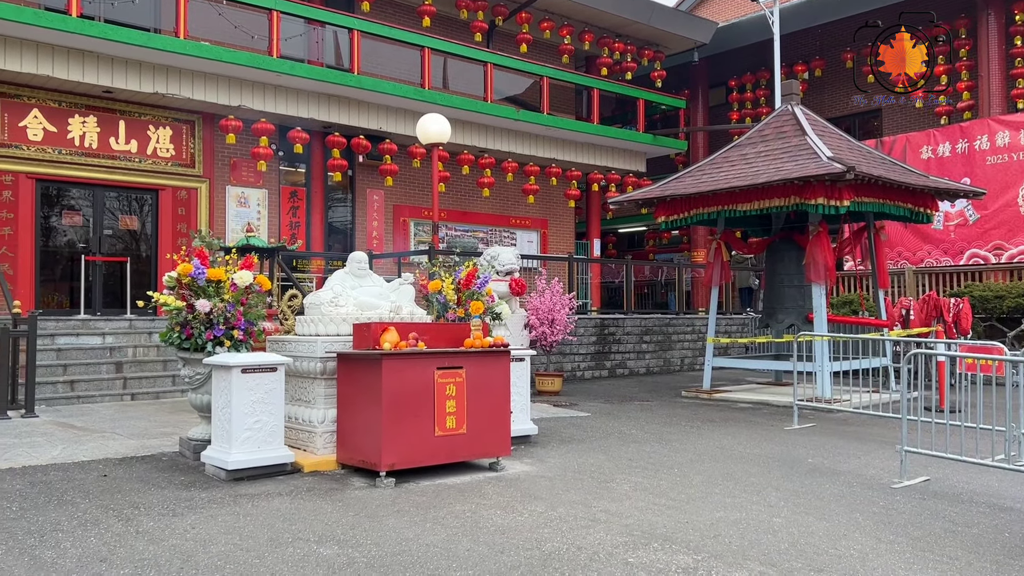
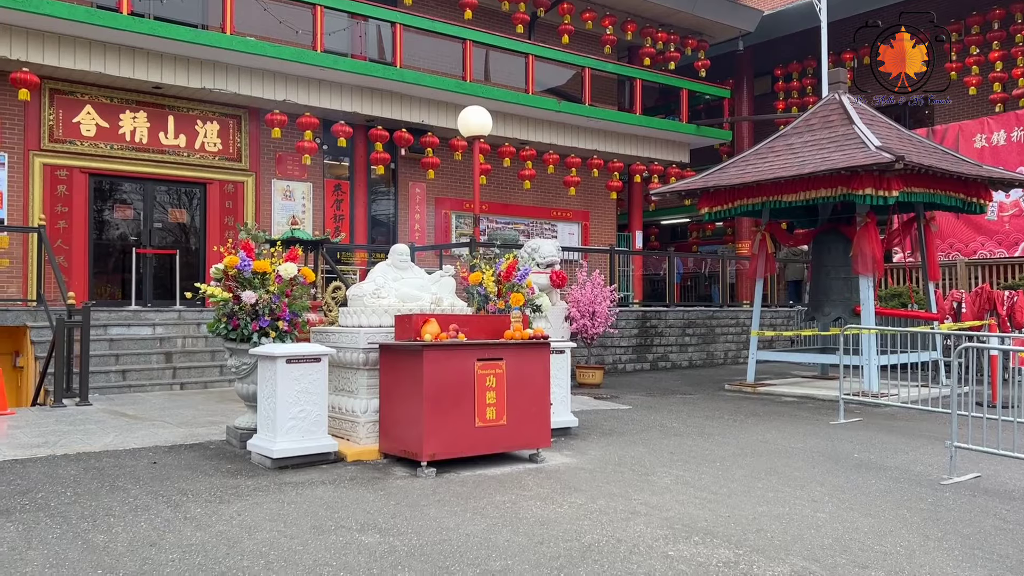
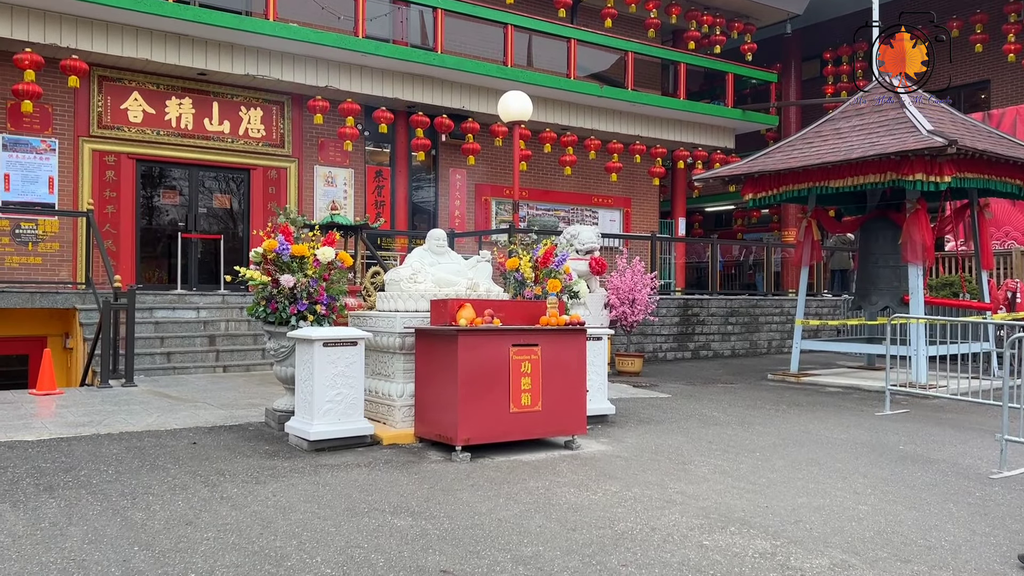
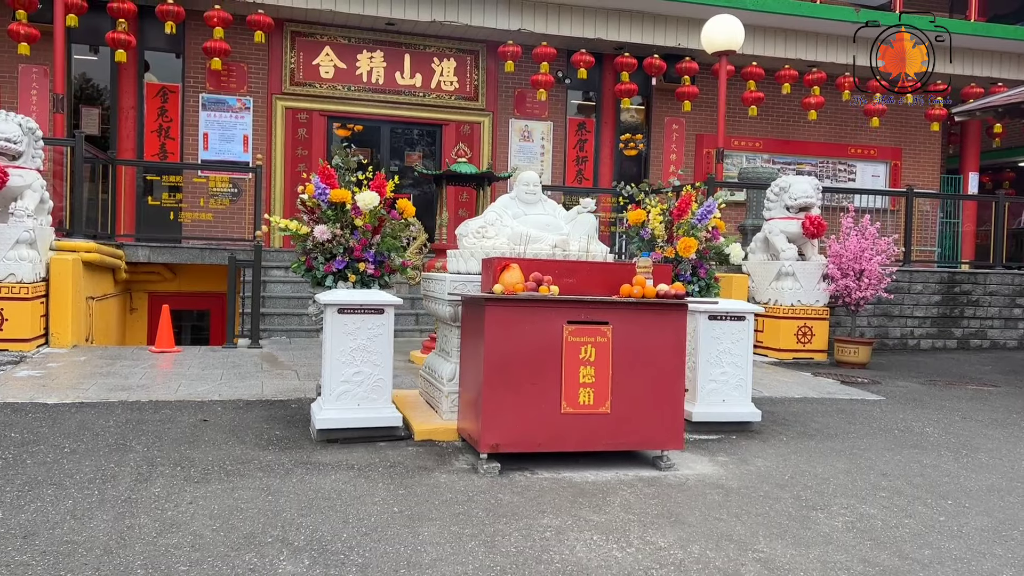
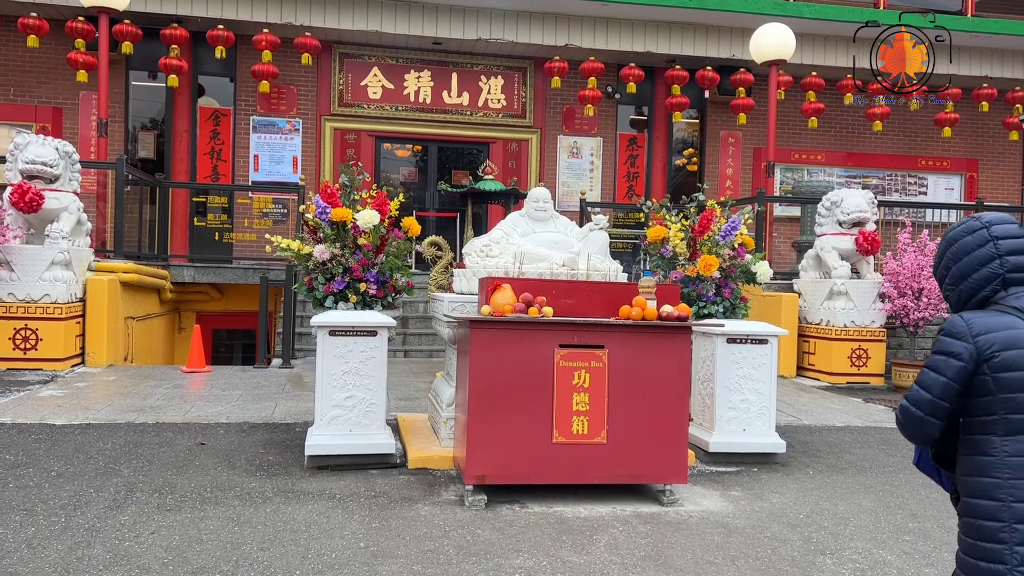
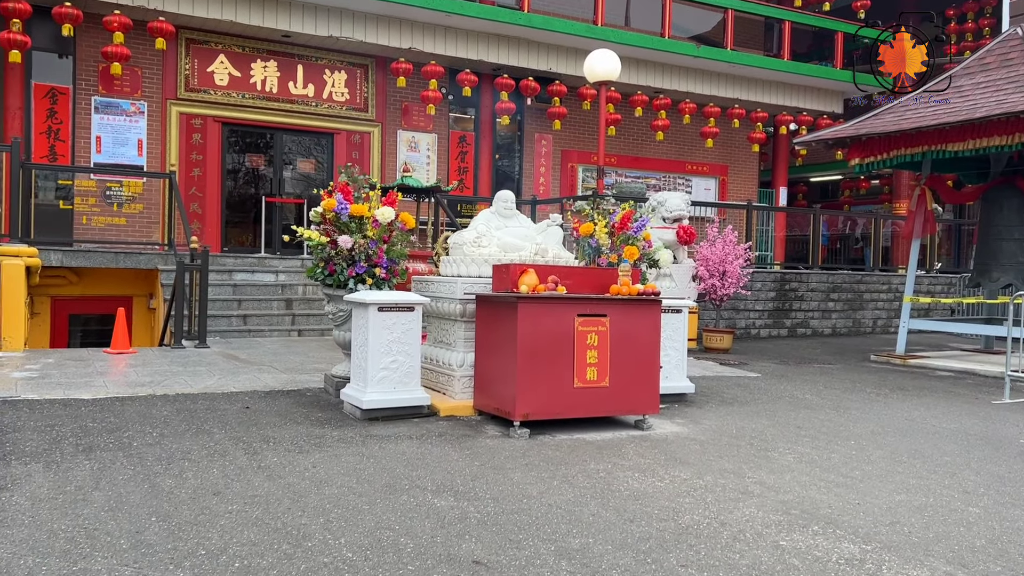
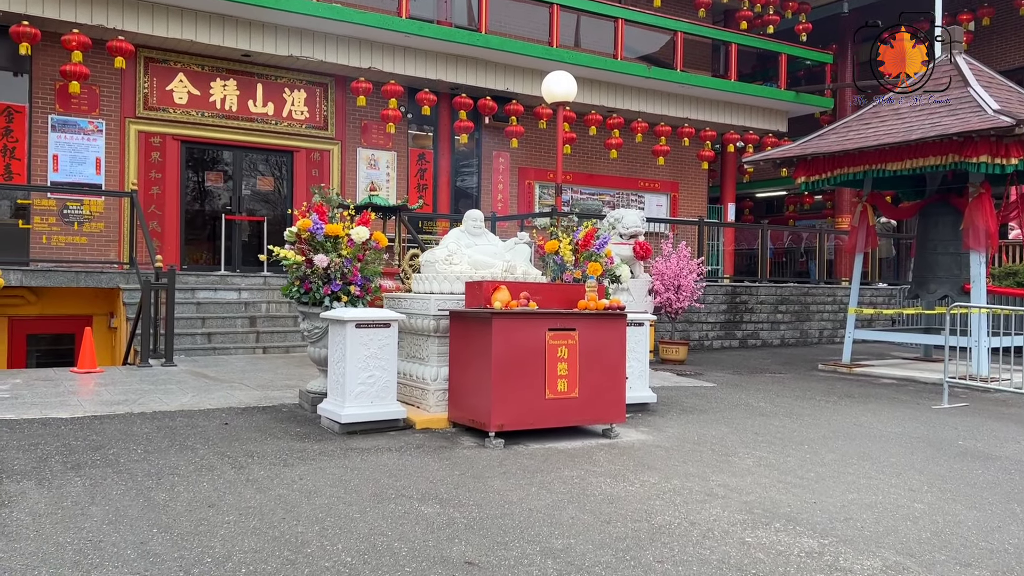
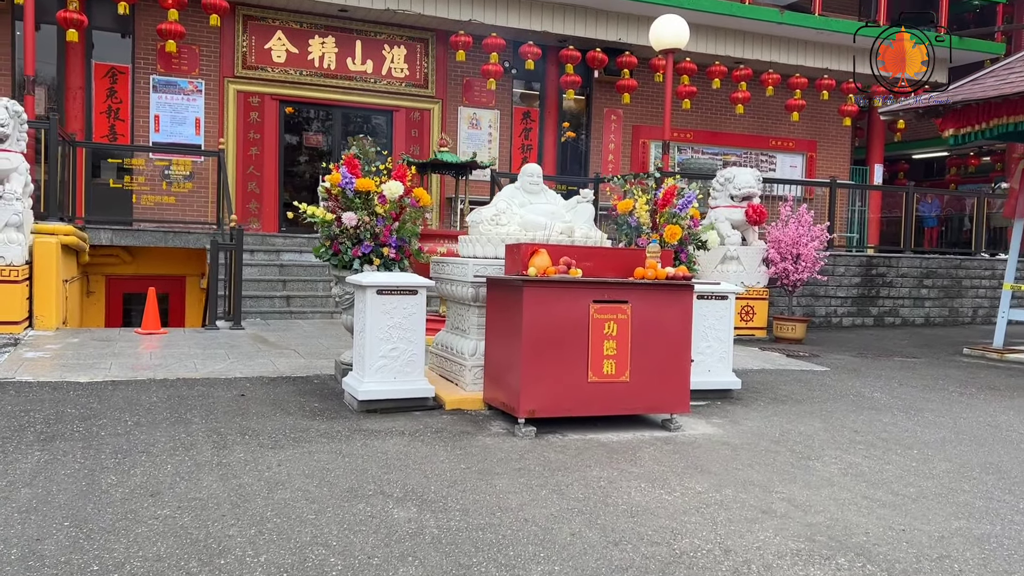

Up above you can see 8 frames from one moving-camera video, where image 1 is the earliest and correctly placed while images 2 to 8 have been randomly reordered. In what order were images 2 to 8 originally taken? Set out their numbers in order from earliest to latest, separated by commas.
2, 3, 7, 6, 8, 4, 5
